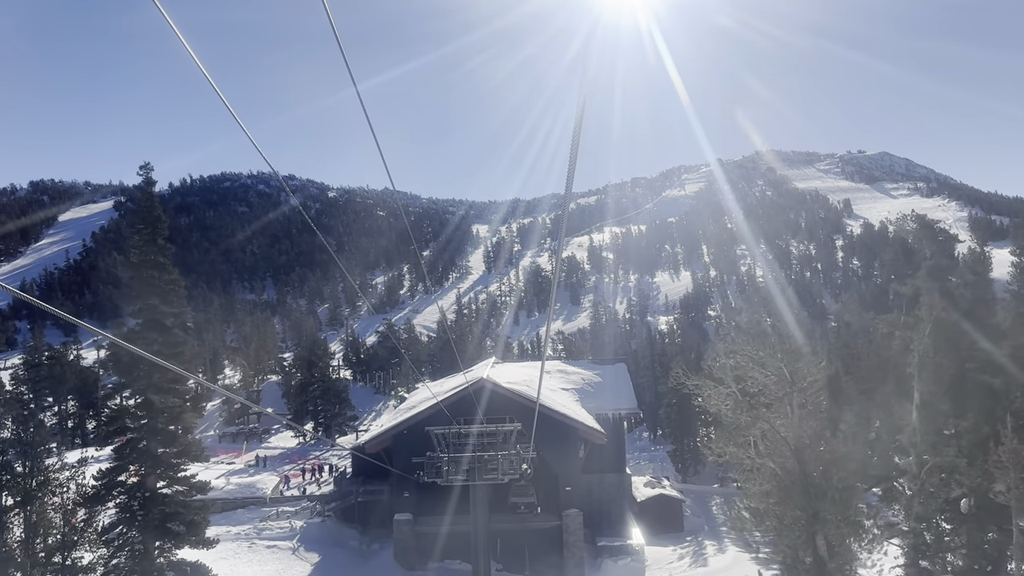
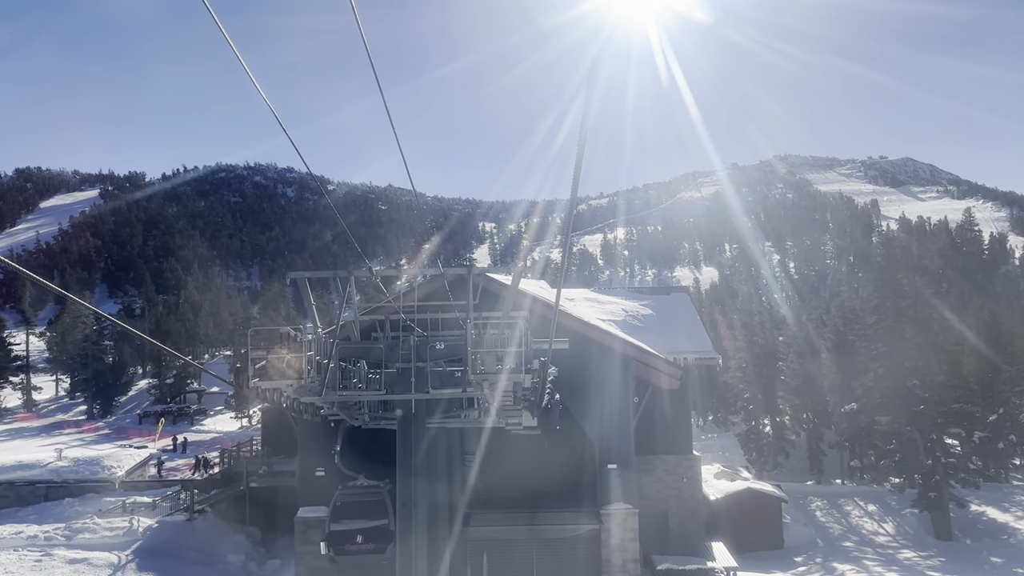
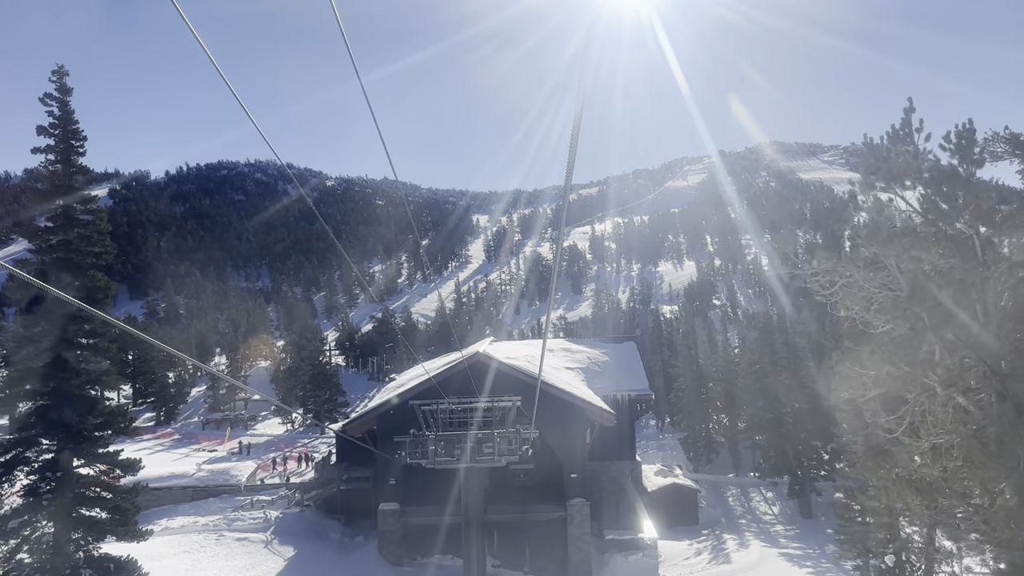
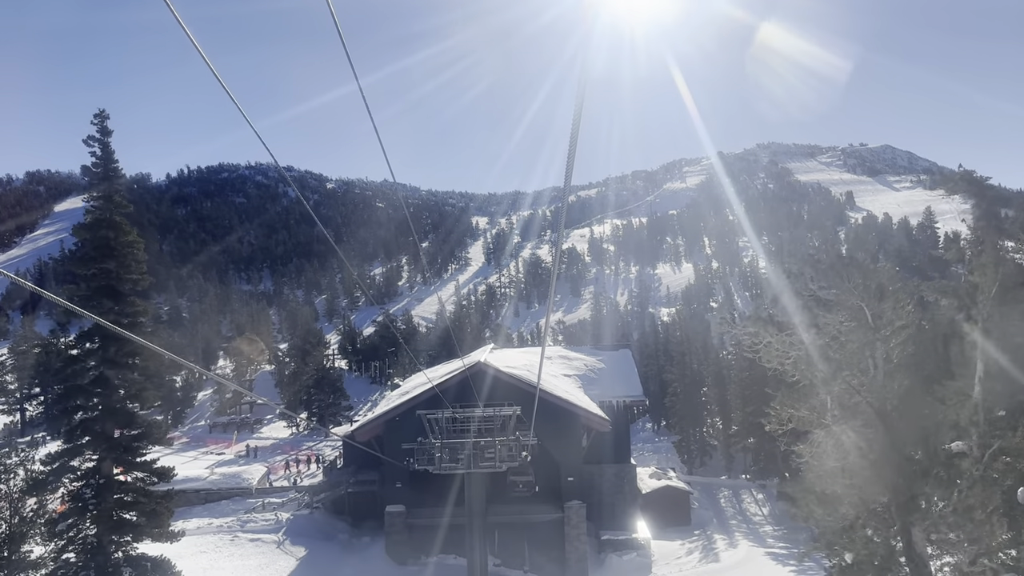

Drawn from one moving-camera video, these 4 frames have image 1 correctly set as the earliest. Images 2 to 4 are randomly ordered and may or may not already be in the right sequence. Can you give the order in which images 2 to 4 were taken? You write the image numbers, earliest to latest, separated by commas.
4, 3, 2
